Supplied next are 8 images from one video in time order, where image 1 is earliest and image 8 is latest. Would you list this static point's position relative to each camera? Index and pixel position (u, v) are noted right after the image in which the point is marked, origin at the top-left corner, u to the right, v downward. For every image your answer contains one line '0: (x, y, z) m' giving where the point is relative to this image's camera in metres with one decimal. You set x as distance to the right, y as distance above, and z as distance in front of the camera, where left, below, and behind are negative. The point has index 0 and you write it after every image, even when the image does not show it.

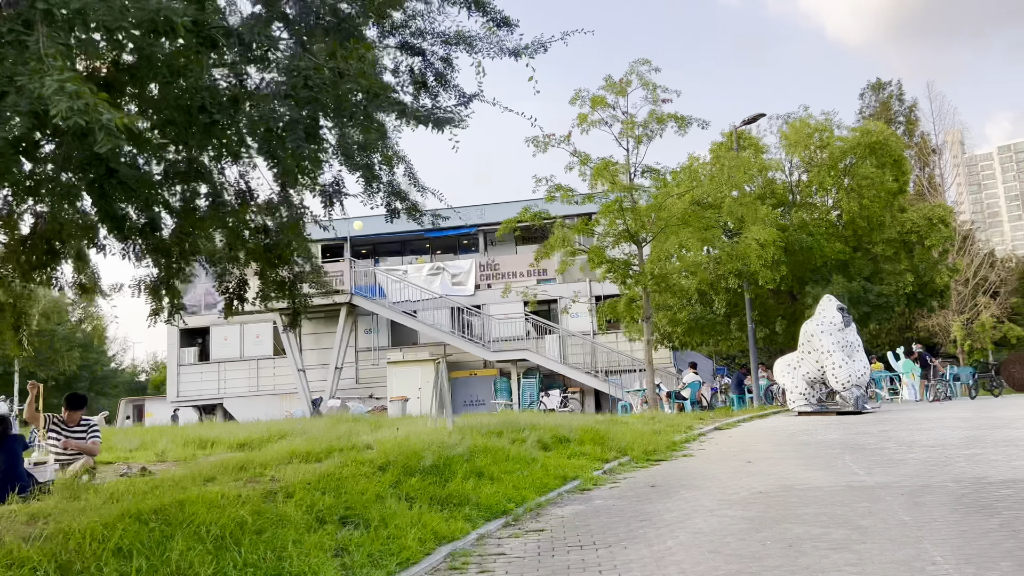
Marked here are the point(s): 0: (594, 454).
0: (+1.2, -2.3, +11.6) m
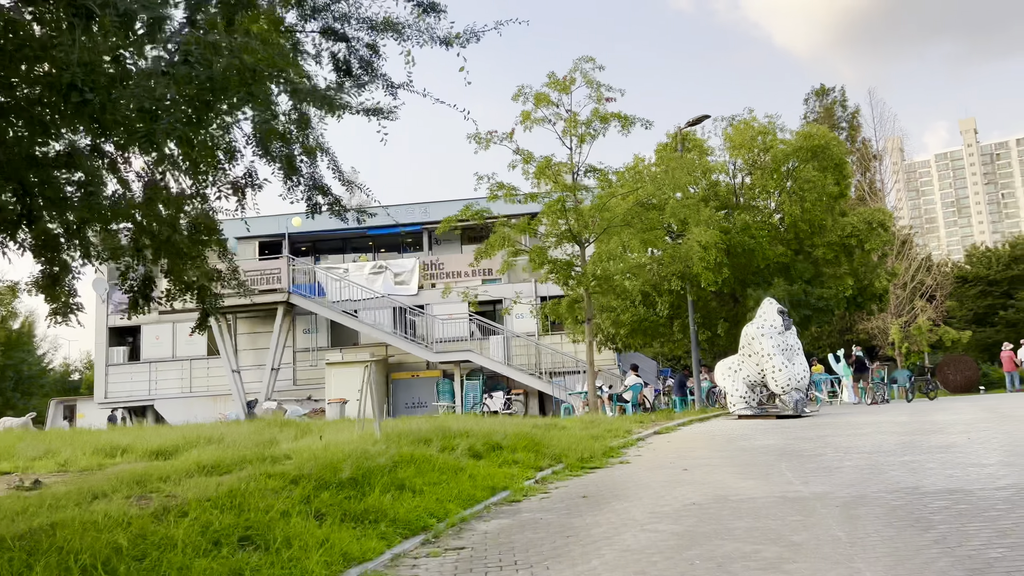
0: (+0.2, -2.4, +11.2) m
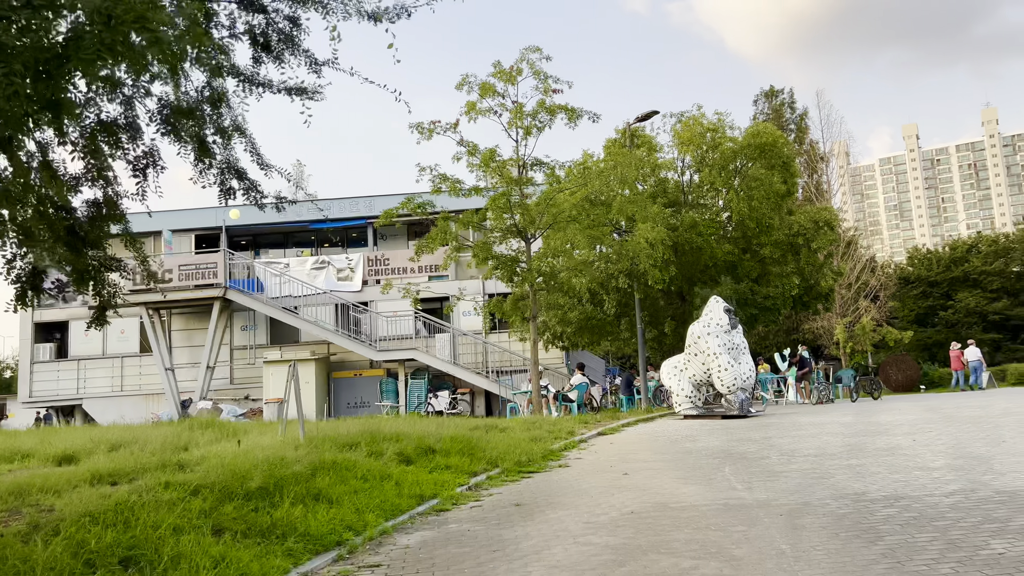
0: (-0.7, -2.3, +10.6) m
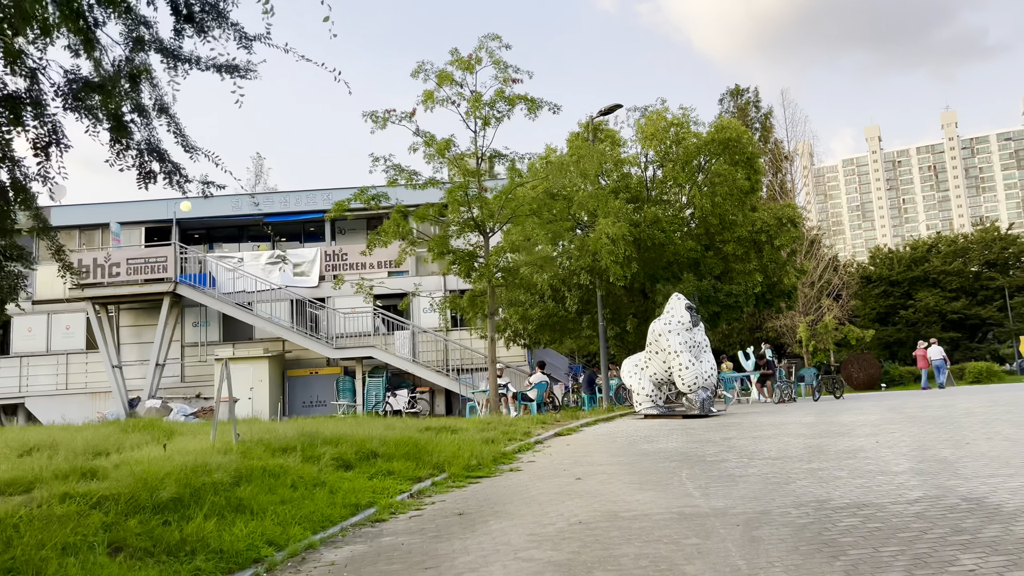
0: (-1.3, -2.2, +9.9) m
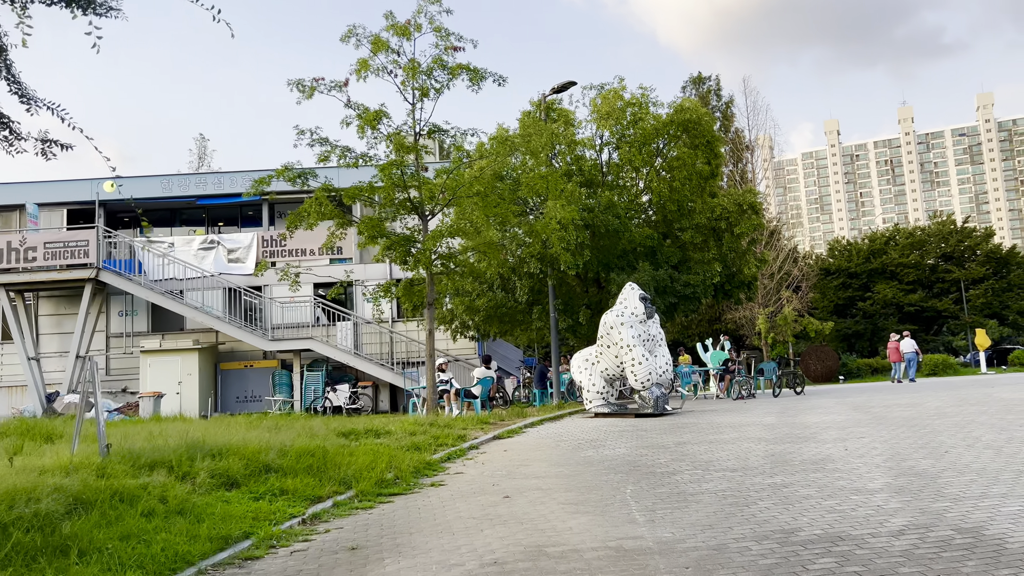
0: (-2.2, -2.1, +8.4) m
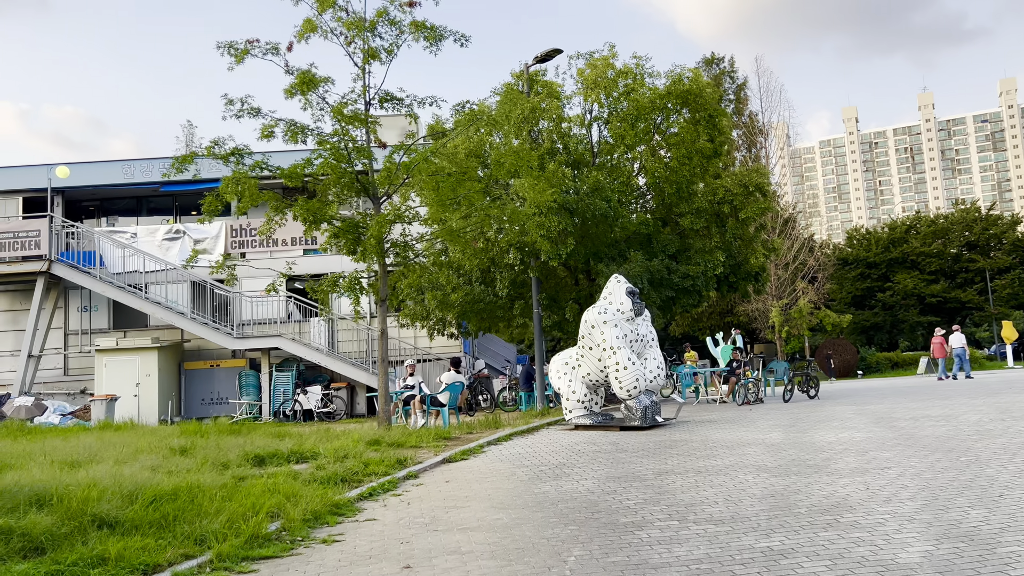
0: (-2.9, -2.0, +6.3) m
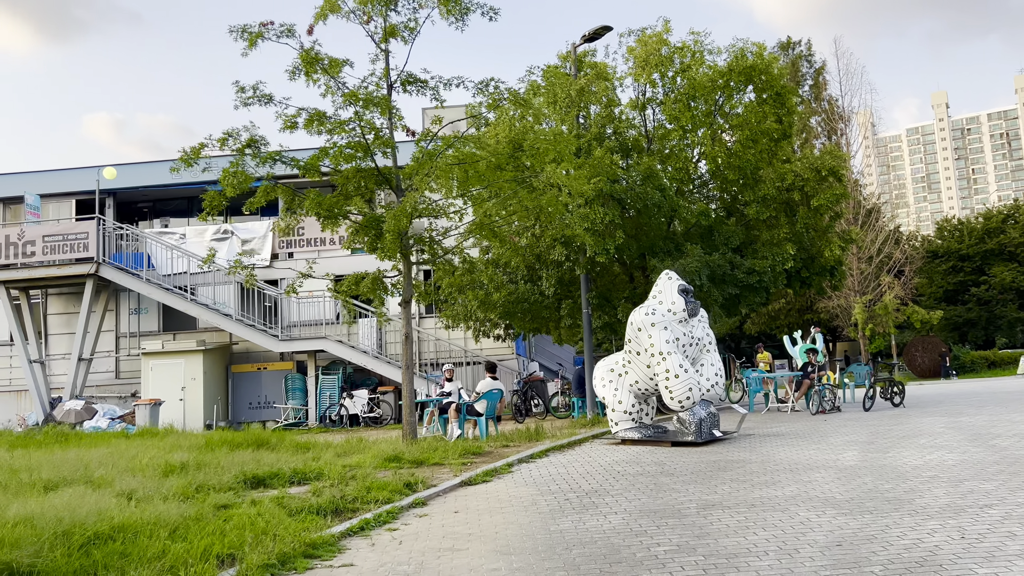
0: (-3.1, -2.1, +5.2) m
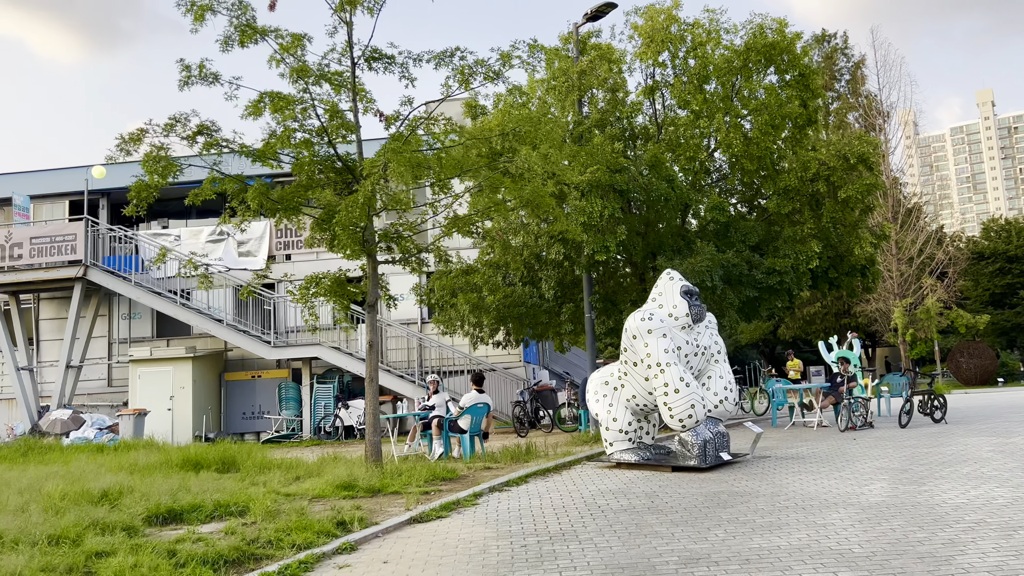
0: (-3.7, -2.1, +3.7) m
